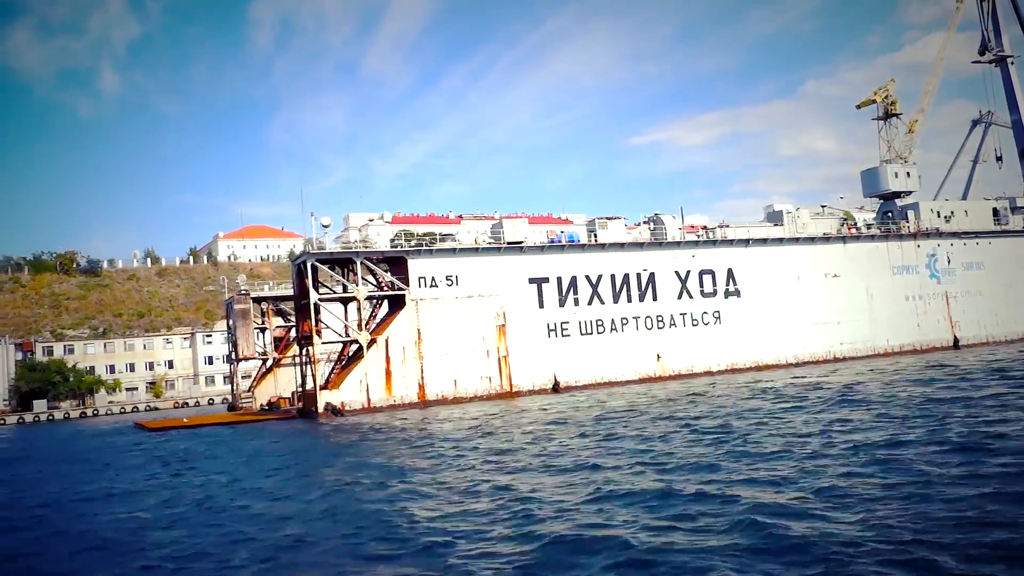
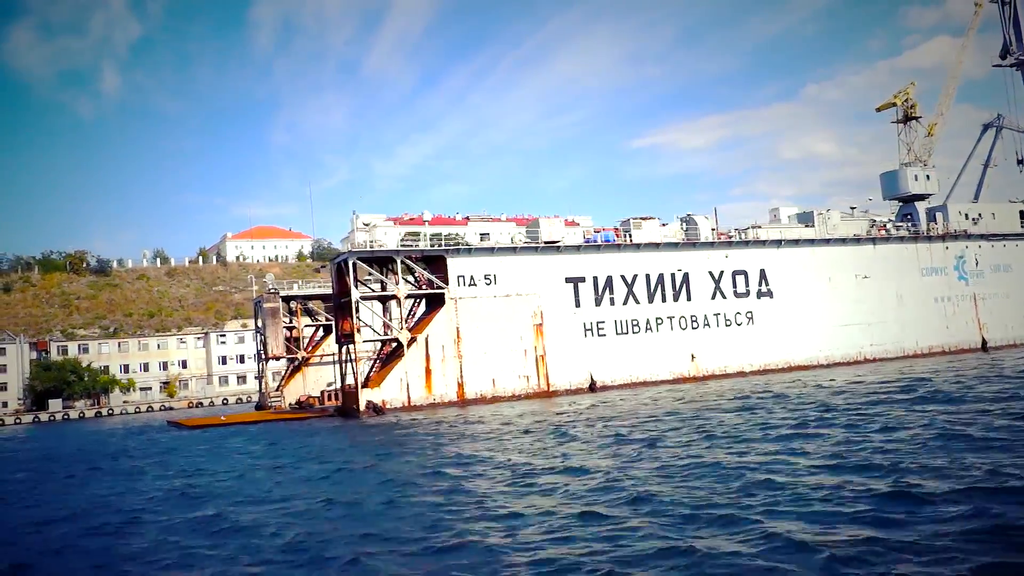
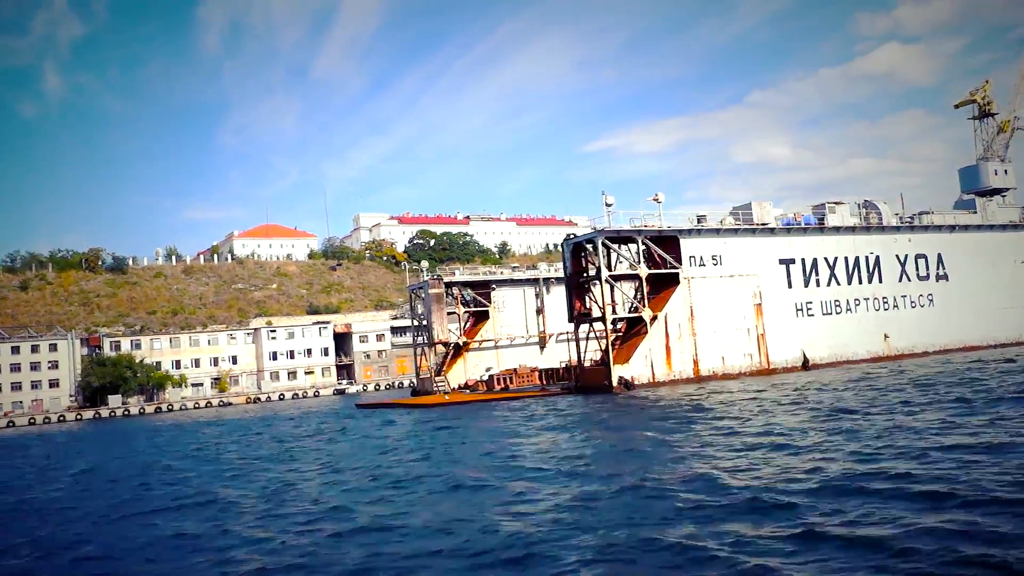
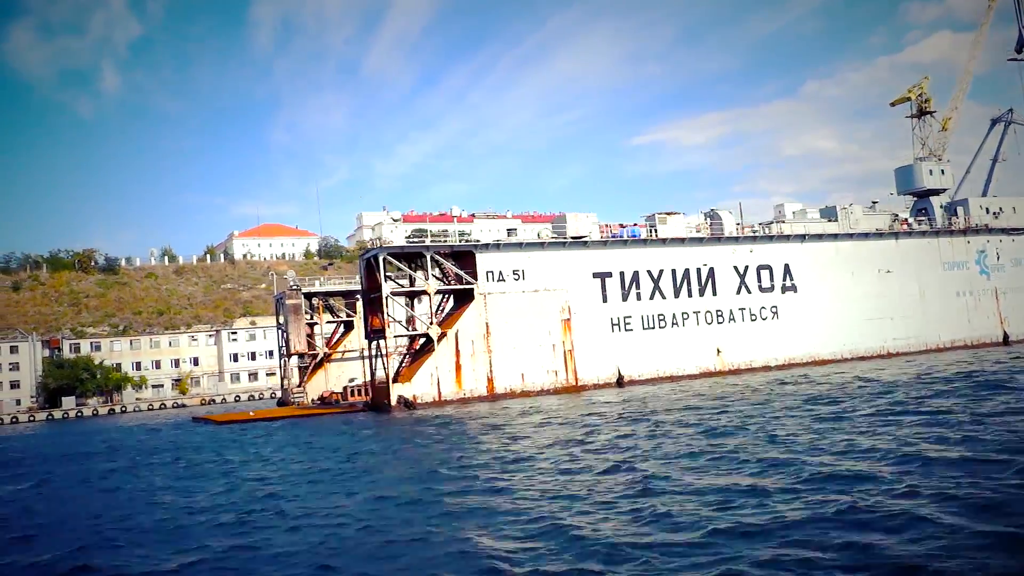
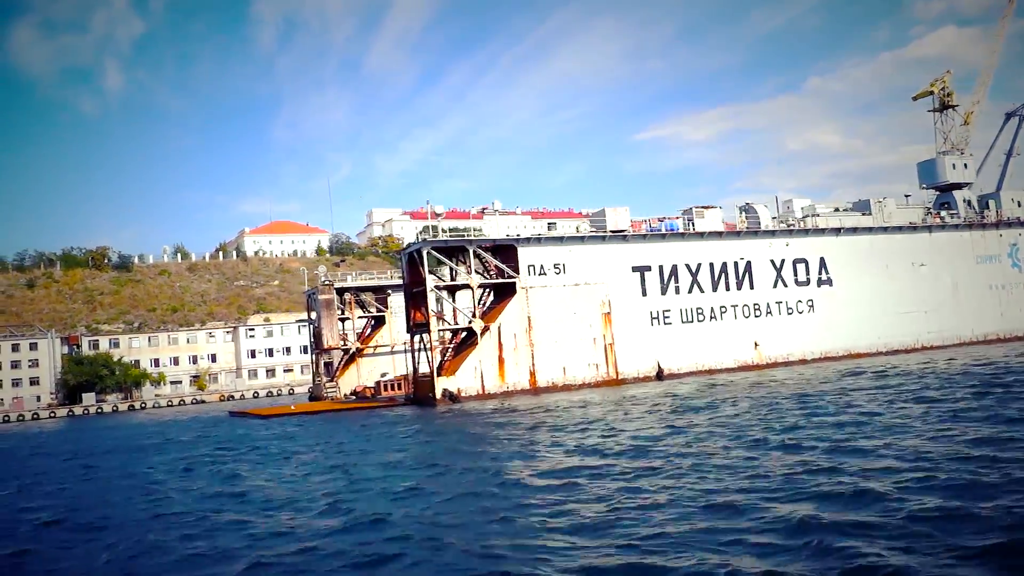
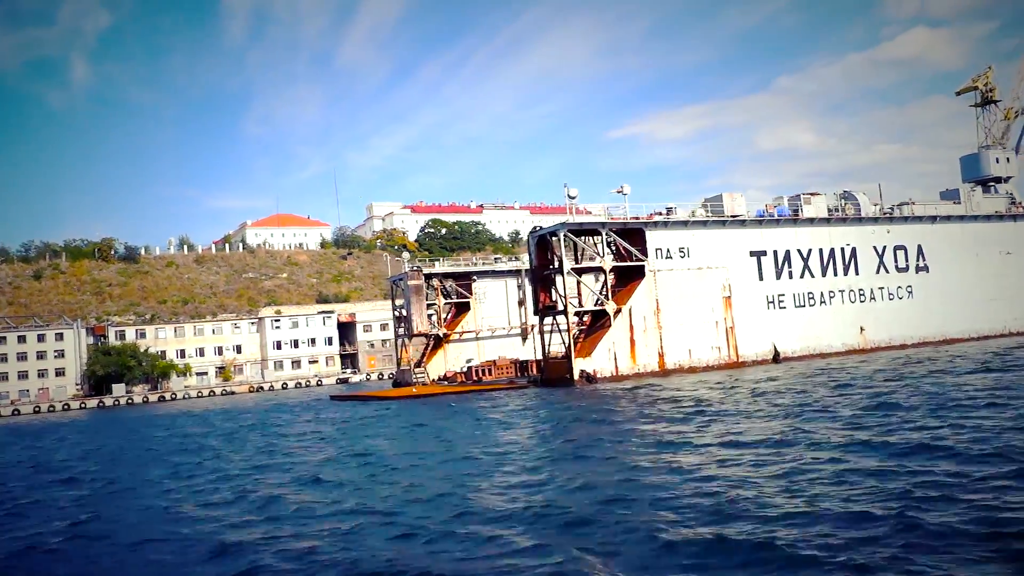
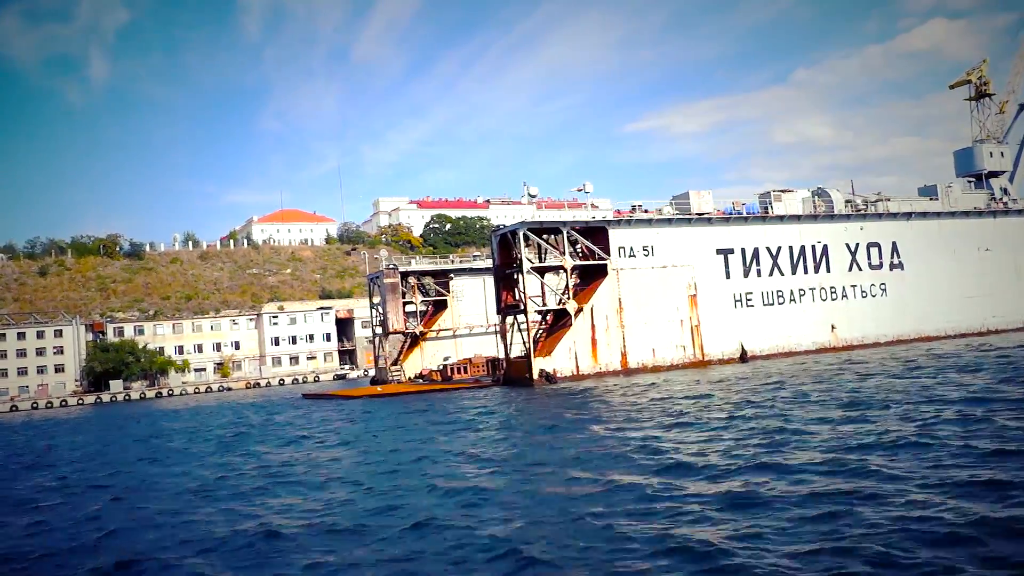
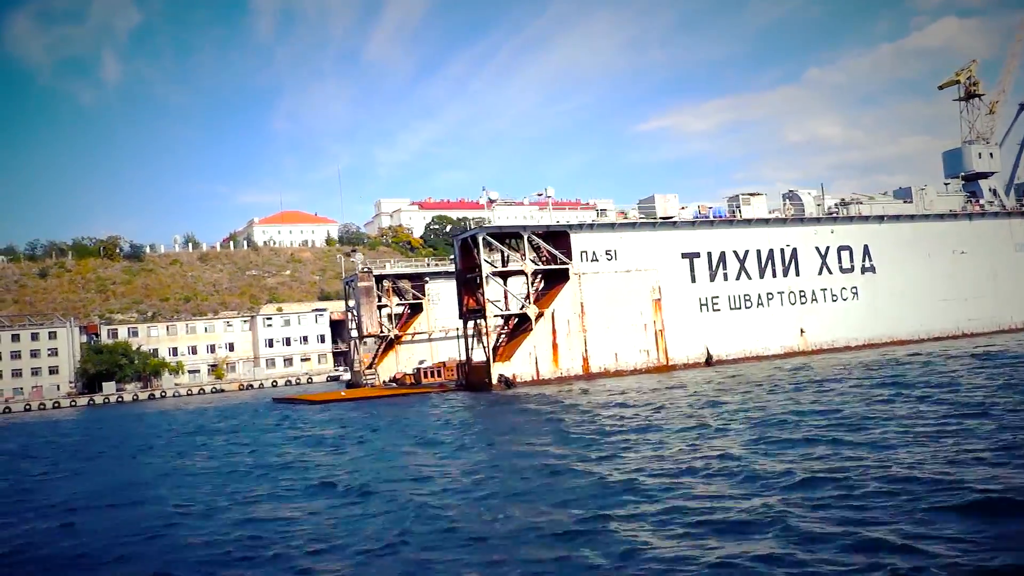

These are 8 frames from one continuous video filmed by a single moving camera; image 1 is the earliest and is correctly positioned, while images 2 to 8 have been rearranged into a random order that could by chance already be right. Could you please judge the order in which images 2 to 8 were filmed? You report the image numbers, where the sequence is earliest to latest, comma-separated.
2, 4, 5, 8, 7, 6, 3
